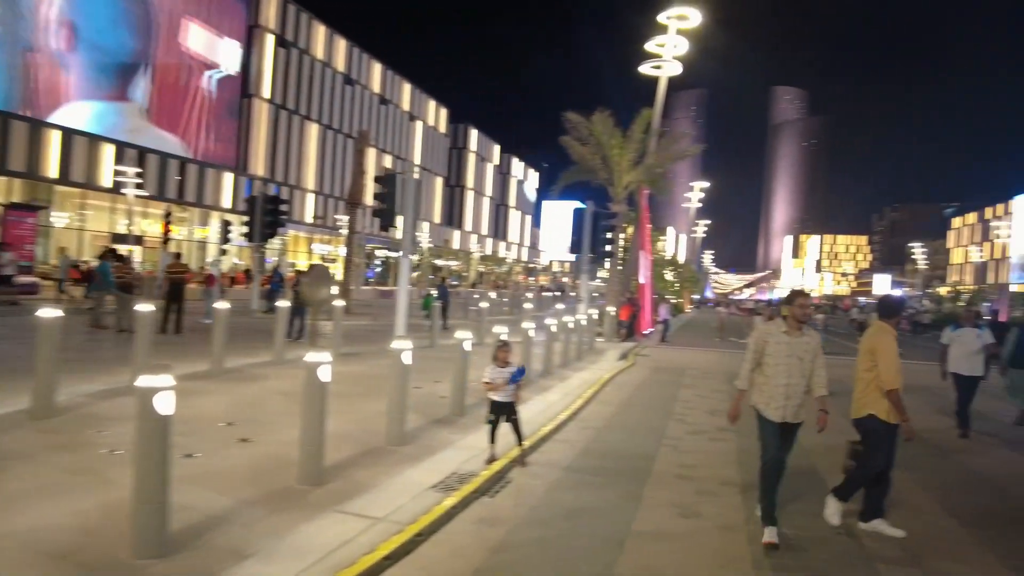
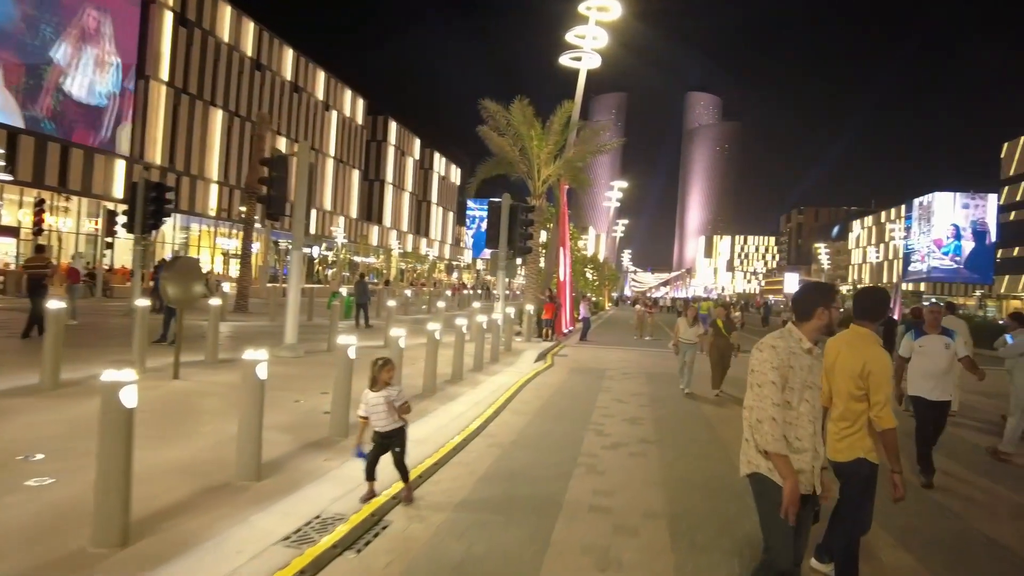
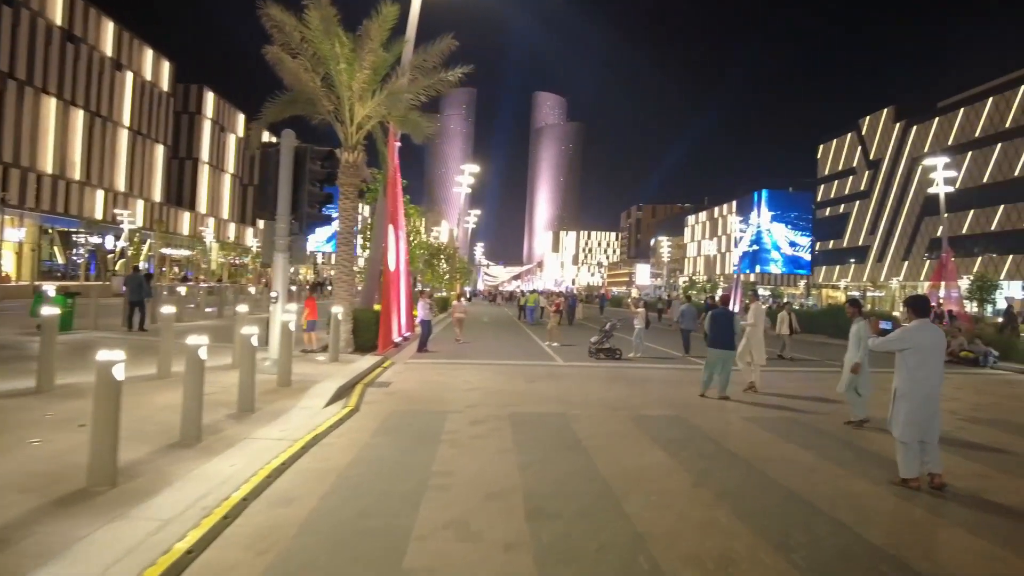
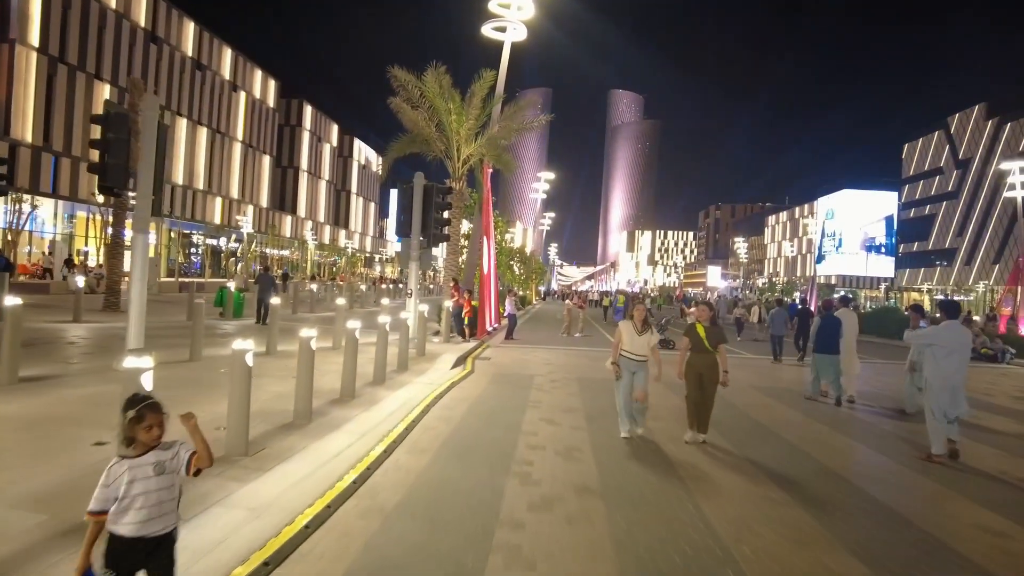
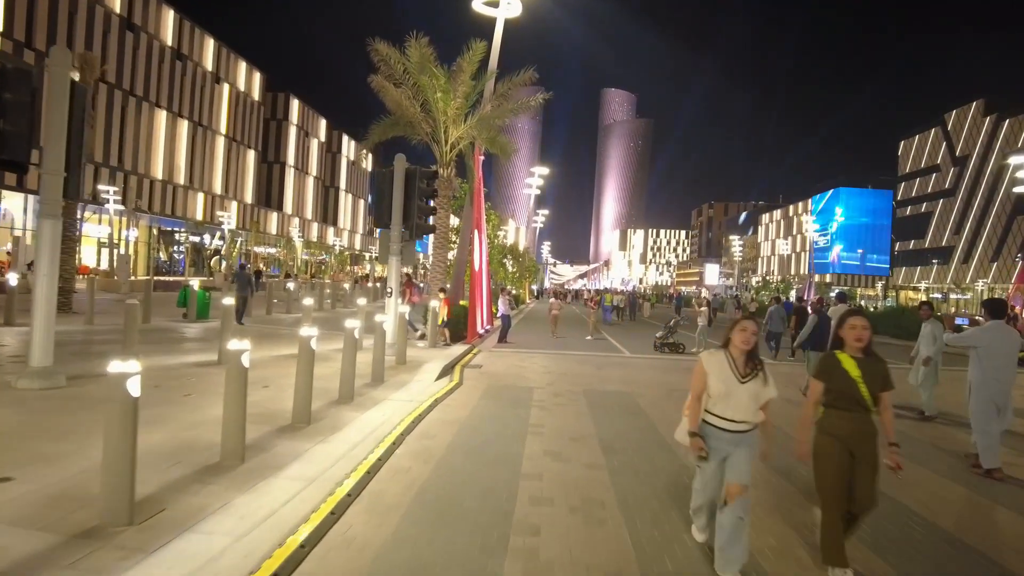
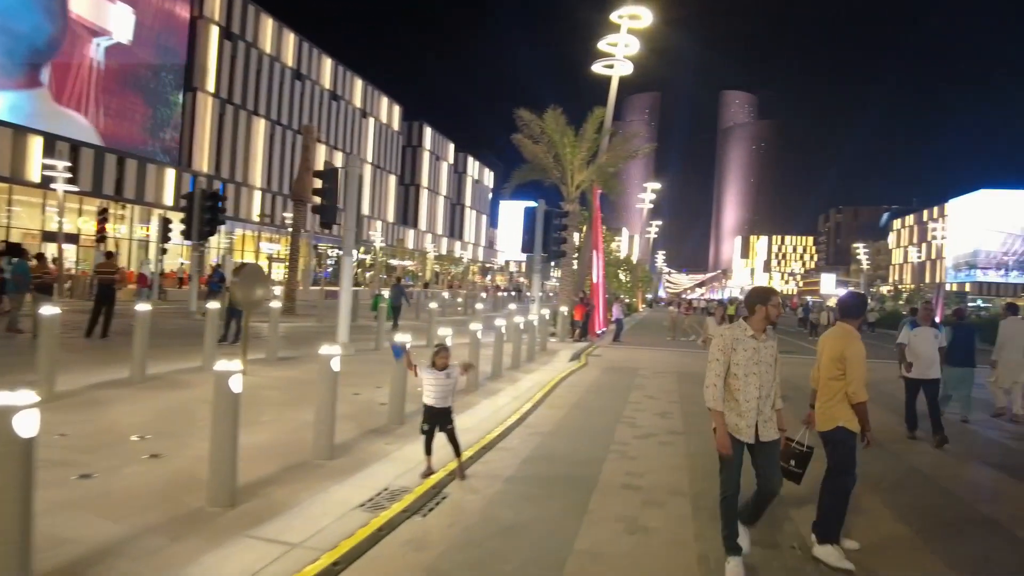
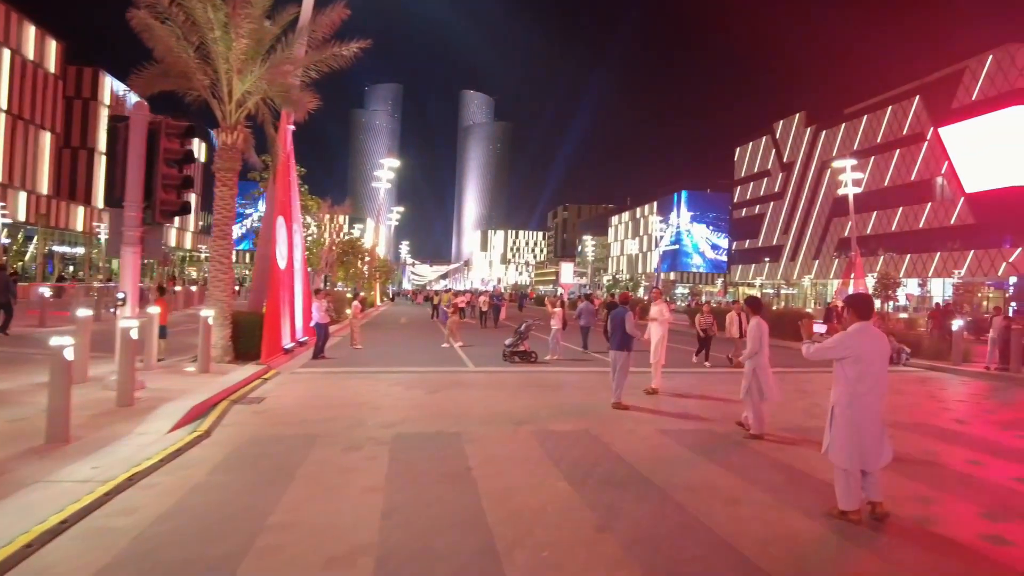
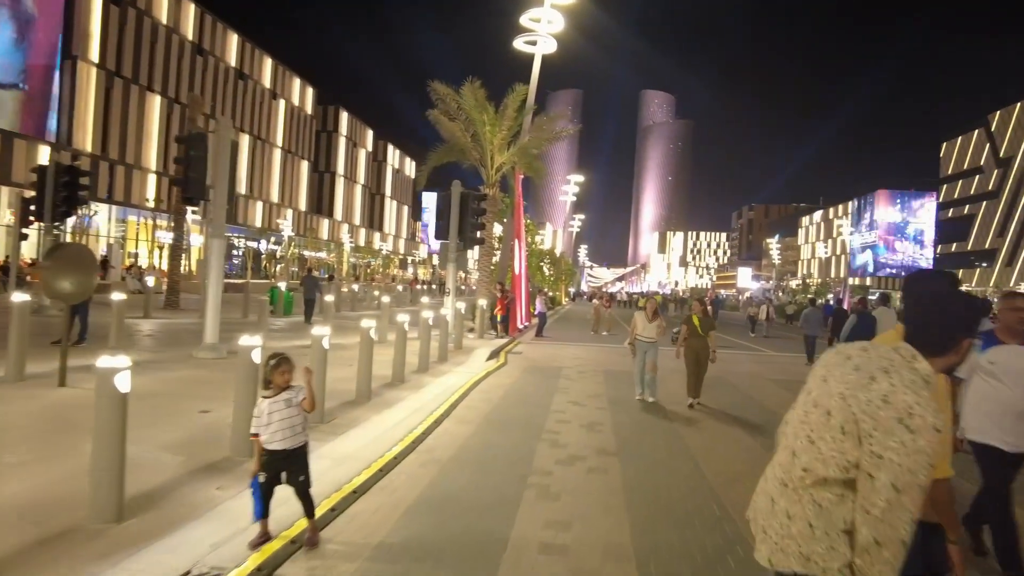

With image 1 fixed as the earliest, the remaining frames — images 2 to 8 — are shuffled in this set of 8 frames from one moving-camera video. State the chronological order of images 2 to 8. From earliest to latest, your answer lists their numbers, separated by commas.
6, 2, 8, 4, 5, 3, 7
